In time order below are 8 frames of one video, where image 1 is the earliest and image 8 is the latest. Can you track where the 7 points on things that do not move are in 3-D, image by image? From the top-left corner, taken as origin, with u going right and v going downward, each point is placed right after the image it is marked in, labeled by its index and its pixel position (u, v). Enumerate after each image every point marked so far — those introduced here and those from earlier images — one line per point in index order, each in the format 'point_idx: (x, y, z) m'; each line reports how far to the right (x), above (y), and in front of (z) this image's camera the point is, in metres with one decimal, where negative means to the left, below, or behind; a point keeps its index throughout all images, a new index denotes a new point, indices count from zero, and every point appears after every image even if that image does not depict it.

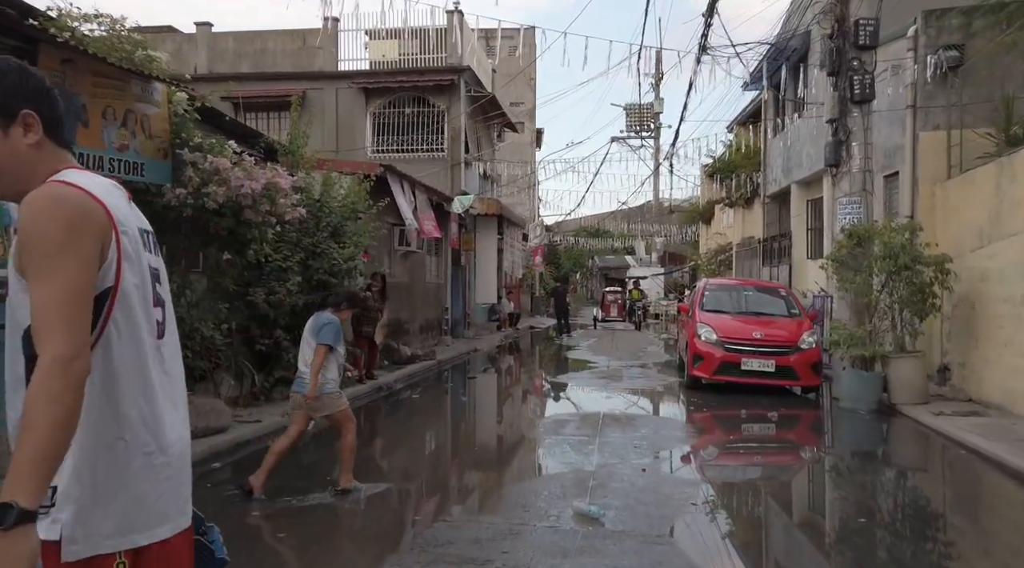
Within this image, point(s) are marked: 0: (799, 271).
0: (+6.5, +0.3, +19.5) m
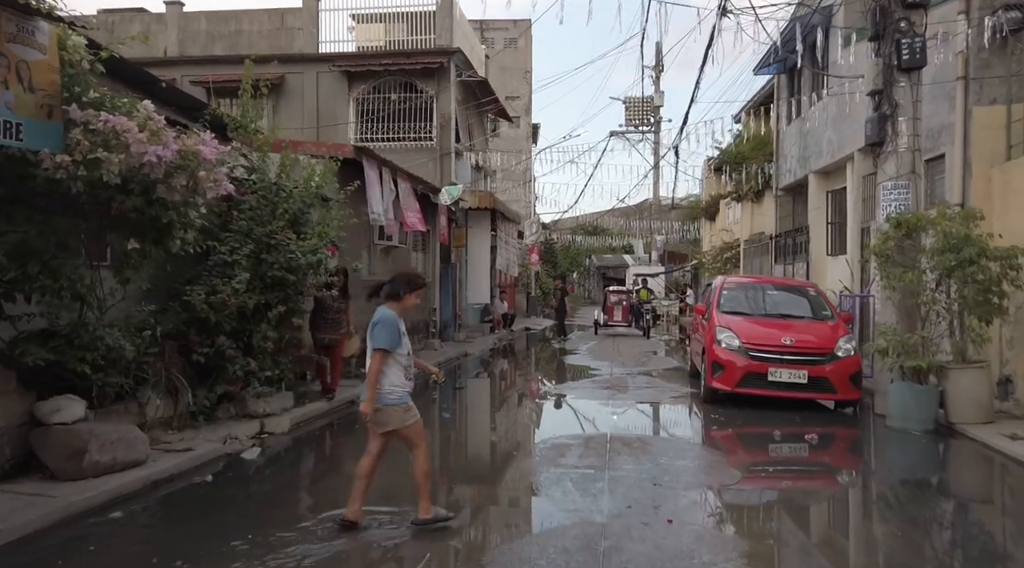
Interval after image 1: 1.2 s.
0: (+6.4, +0.3, +17.9) m
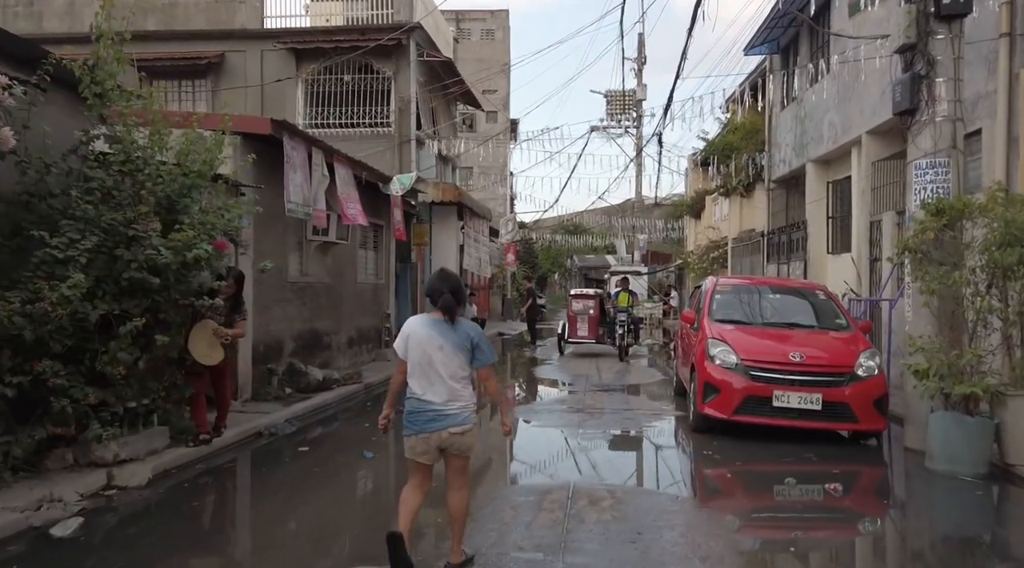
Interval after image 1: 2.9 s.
0: (+5.7, +0.3, +16.0) m
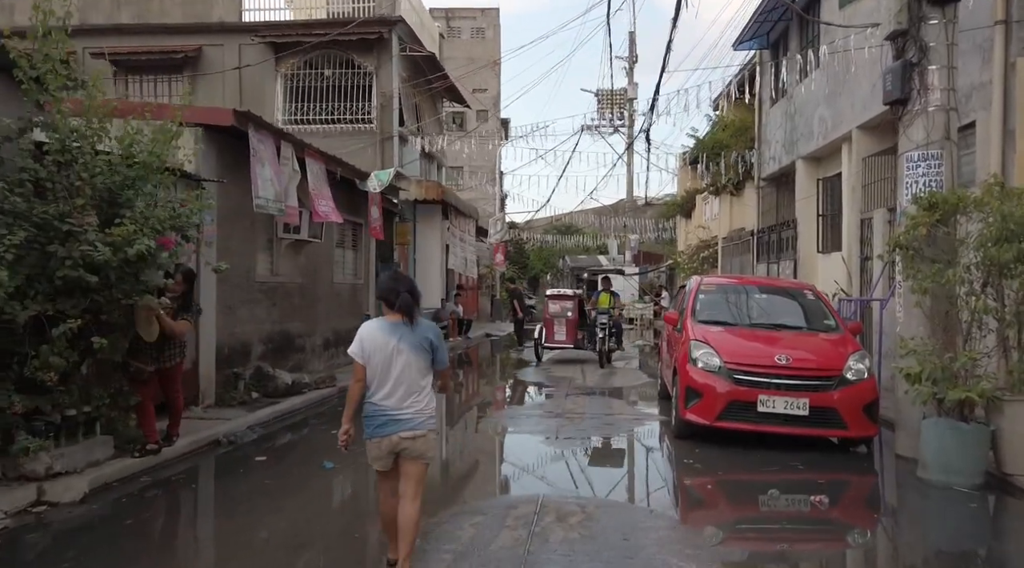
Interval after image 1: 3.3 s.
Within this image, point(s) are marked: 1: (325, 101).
0: (+5.4, +0.3, +15.6) m
1: (-4.2, +4.1, +19.2) m
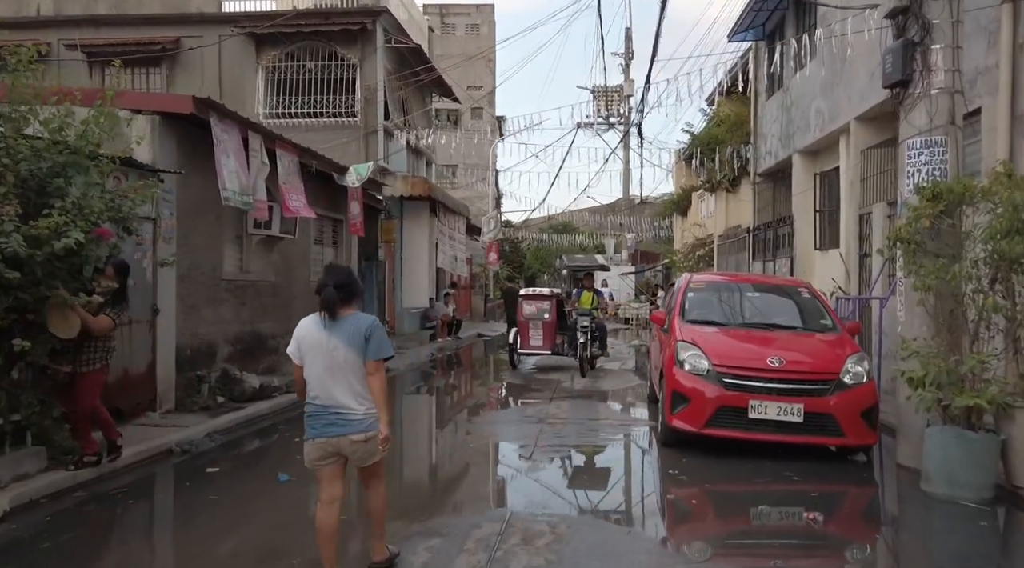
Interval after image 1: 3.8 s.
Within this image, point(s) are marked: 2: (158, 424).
0: (+5.1, +0.3, +15.1) m
1: (-4.4, +4.1, +18.6) m
2: (-3.5, -1.4, +8.6) m
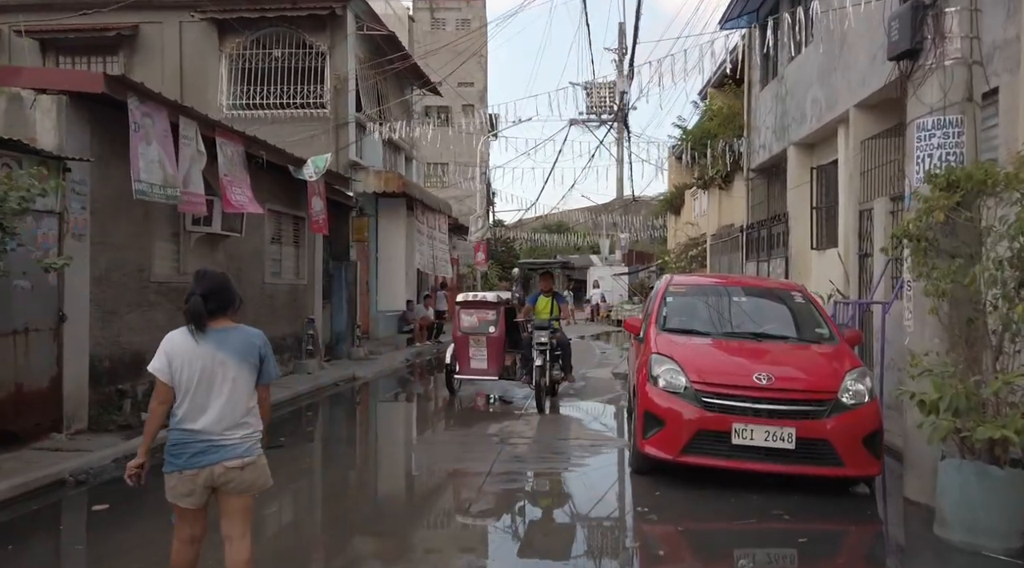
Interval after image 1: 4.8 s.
0: (+4.7, +0.3, +14.0) m
1: (-4.9, +4.1, +17.6) m
2: (-4.0, -1.4, +7.5) m
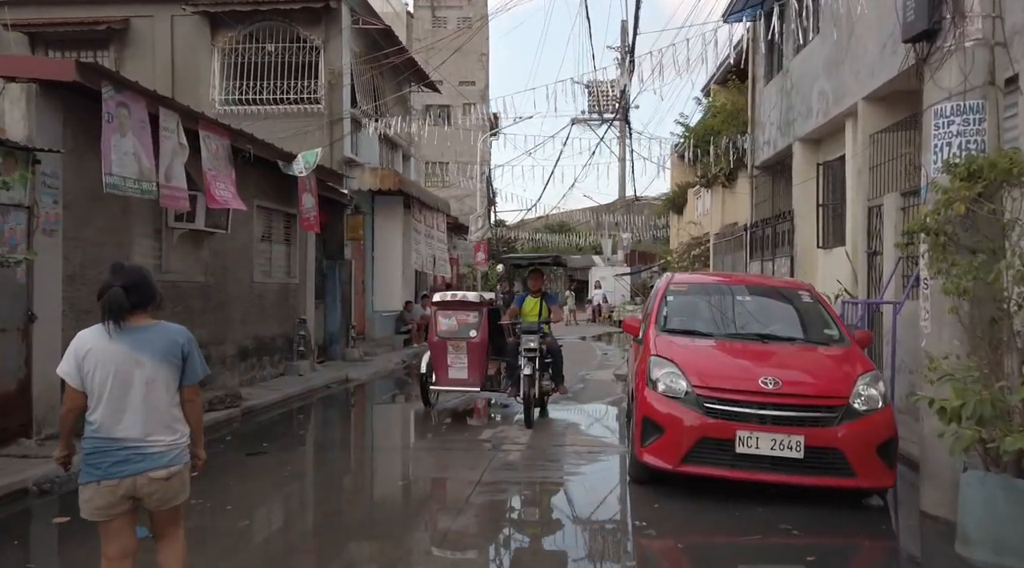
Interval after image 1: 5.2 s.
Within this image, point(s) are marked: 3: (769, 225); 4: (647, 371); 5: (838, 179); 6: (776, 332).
0: (+4.7, +0.3, +13.6) m
1: (-4.9, +4.1, +17.2) m
2: (-4.0, -1.4, +7.1) m
3: (+4.8, +1.1, +16.0) m
4: (+1.0, -0.7, +6.6) m
5: (+4.9, +1.6, +12.8) m
6: (+2.3, -0.4, +7.4) m
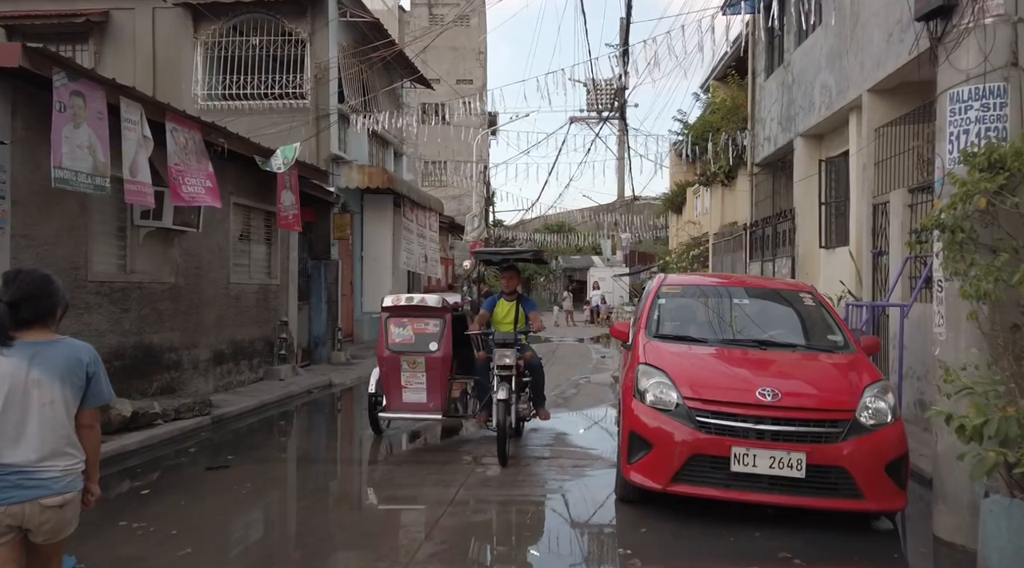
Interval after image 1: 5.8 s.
0: (+4.5, +0.3, +13.1) m
1: (-5.0, +4.1, +16.7) m
2: (-4.2, -1.4, +6.6) m
3: (+4.6, +1.1, +15.4) m
4: (+0.9, -0.7, +6.1) m
5: (+4.7, +1.5, +12.3) m
6: (+2.1, -0.4, +6.9) m
